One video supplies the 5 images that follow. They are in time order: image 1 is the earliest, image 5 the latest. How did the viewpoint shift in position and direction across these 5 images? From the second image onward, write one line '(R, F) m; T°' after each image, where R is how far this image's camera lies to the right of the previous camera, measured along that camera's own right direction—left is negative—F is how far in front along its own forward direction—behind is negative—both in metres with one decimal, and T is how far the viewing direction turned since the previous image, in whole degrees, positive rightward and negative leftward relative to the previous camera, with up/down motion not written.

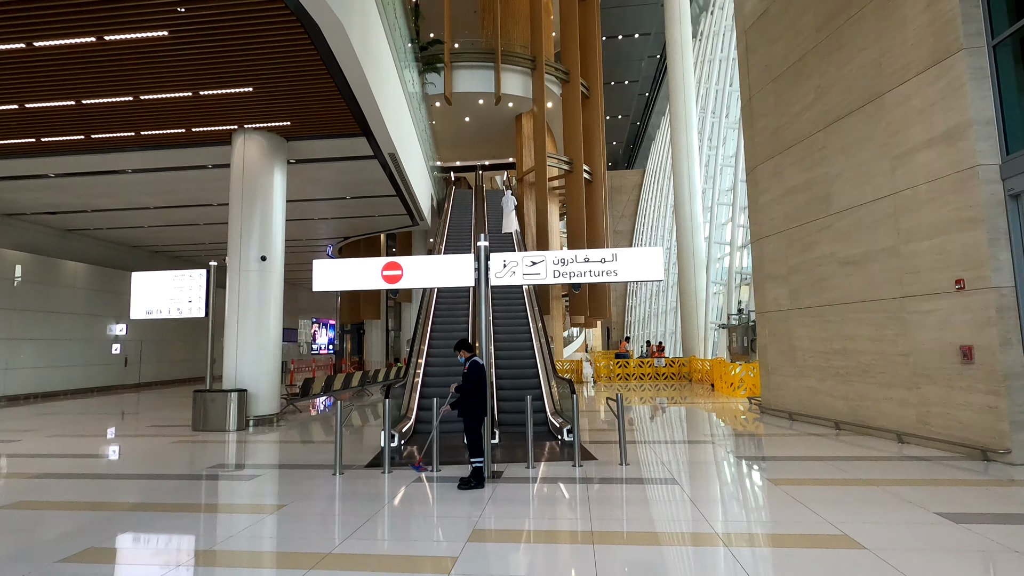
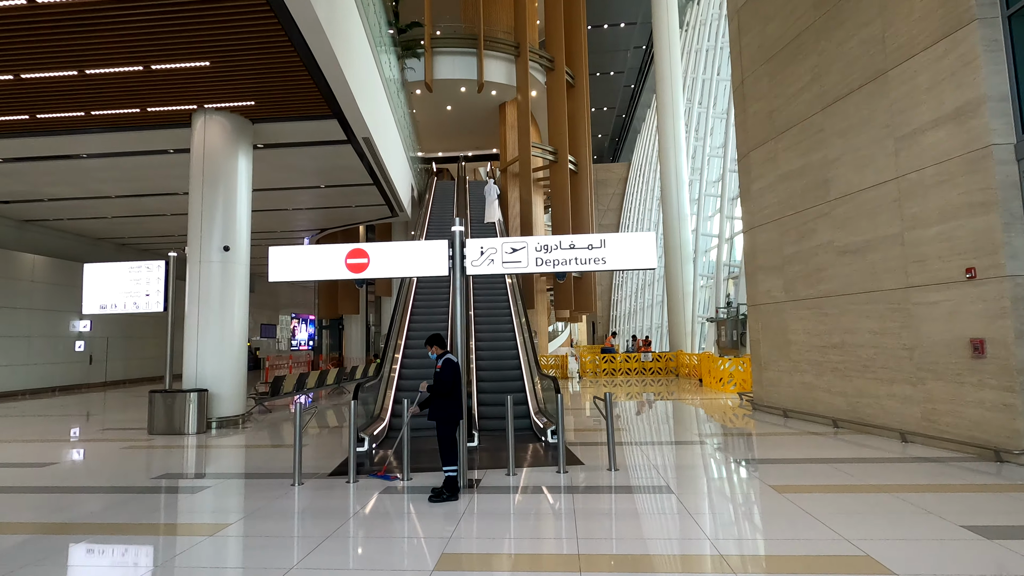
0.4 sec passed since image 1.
(+0.1, +0.5) m; +2°
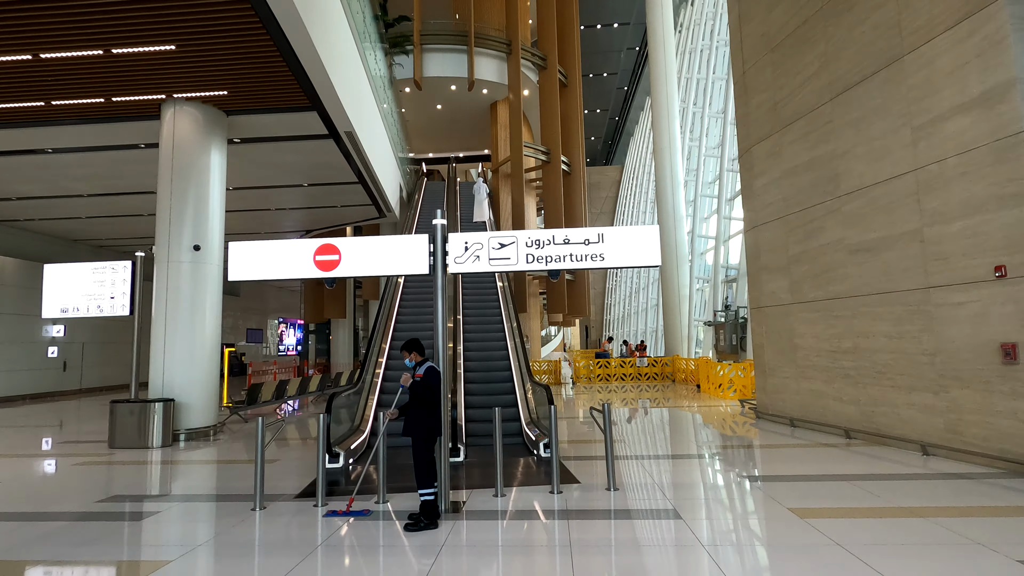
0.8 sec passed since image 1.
(0.0, +0.5) m; +1°
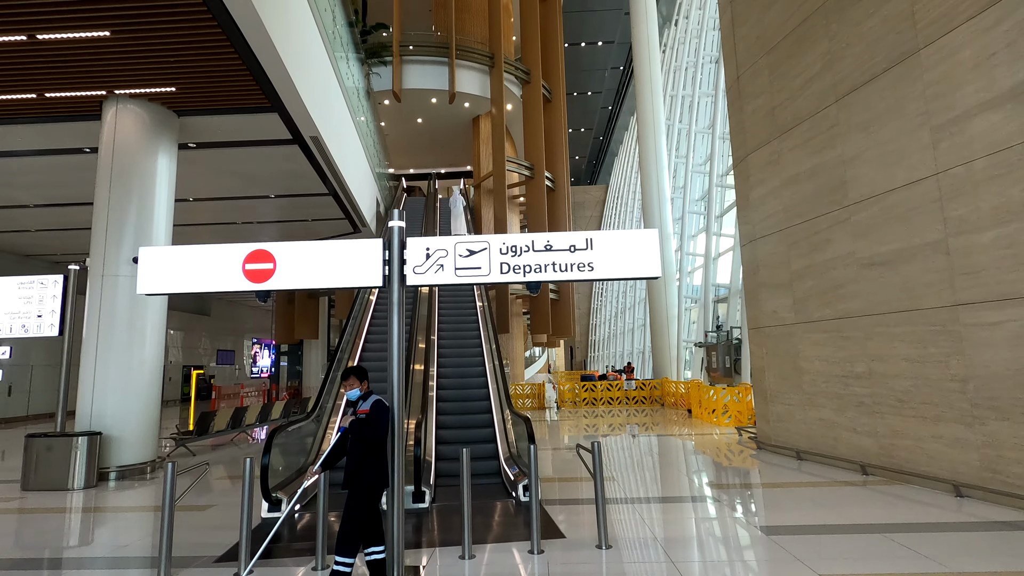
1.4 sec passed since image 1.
(+0.1, +0.7) m; +2°
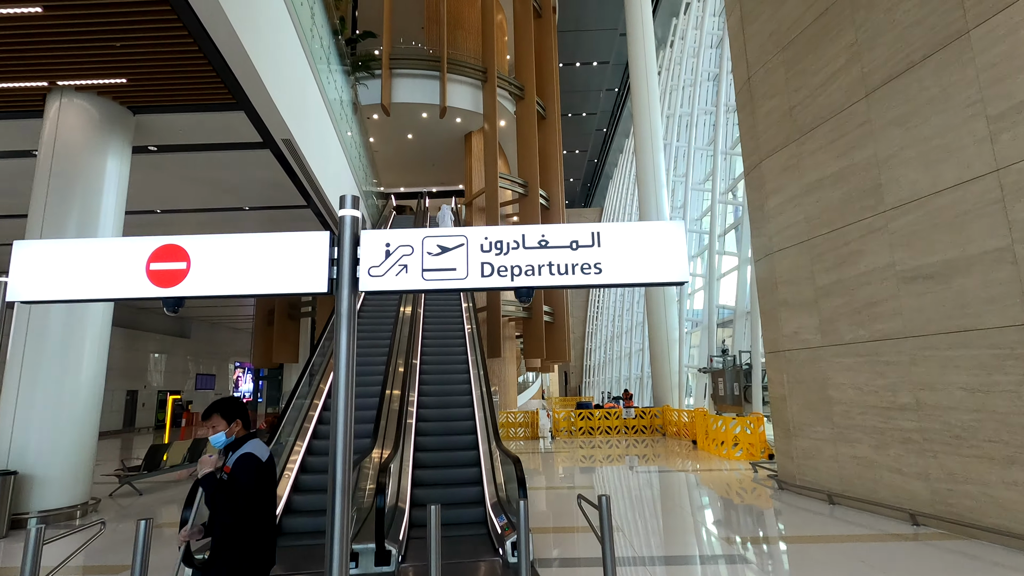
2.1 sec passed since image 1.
(0.0, +0.8) m; +1°
